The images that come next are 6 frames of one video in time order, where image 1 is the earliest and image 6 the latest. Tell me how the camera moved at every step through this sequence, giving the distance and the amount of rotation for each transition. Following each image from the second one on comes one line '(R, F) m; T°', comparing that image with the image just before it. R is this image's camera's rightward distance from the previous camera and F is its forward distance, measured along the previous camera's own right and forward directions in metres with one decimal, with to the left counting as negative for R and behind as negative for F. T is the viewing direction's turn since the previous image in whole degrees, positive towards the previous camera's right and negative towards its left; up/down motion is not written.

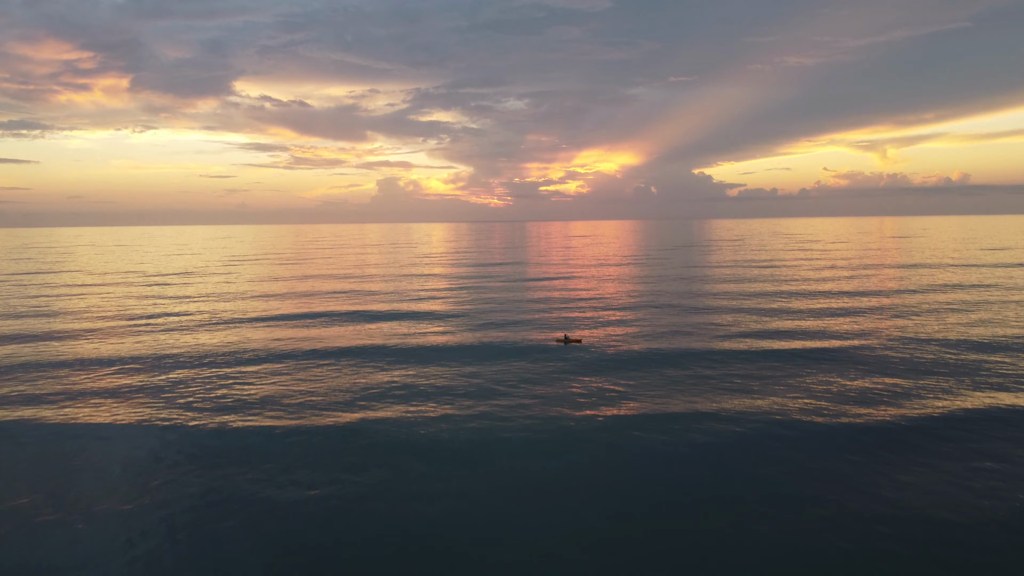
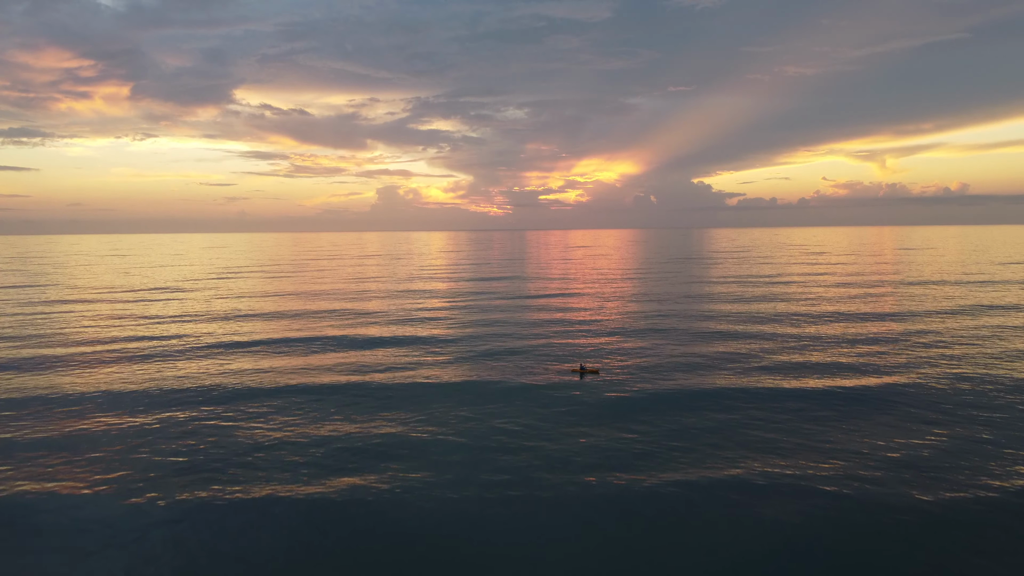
(-0.3, +1.9) m; 0°
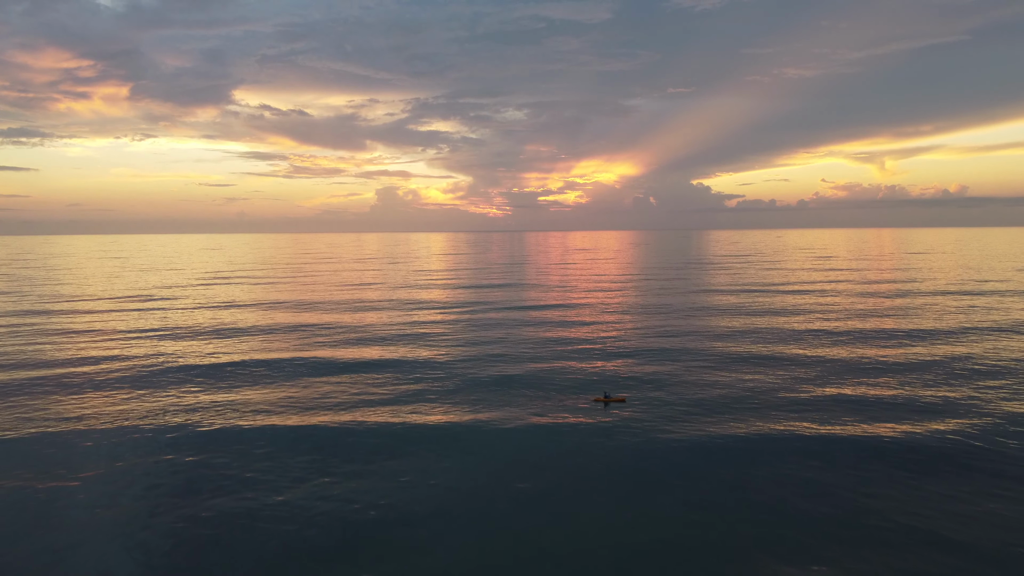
(-0.2, +3.1) m; 0°
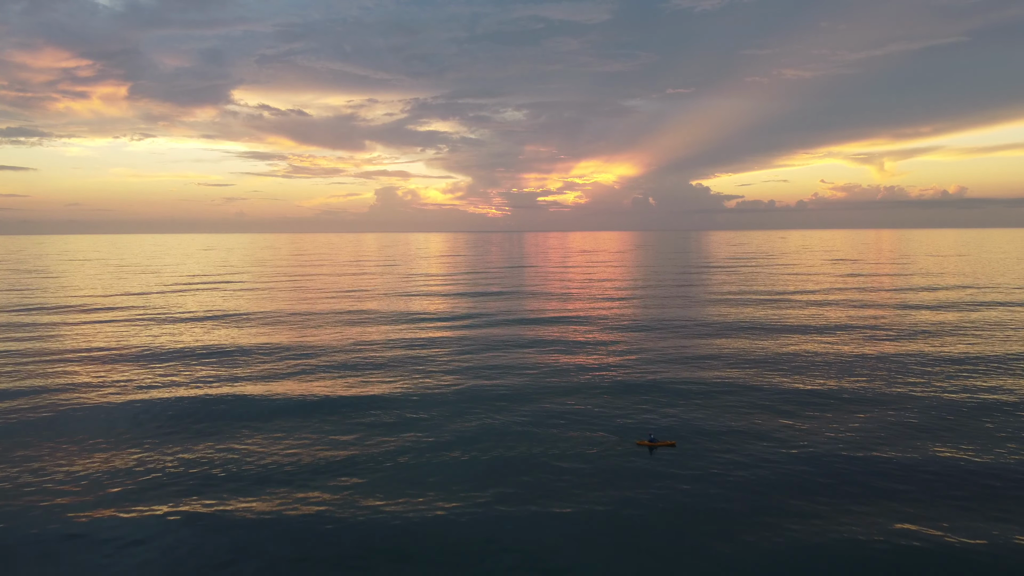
(-0.3, +4.1) m; 0°
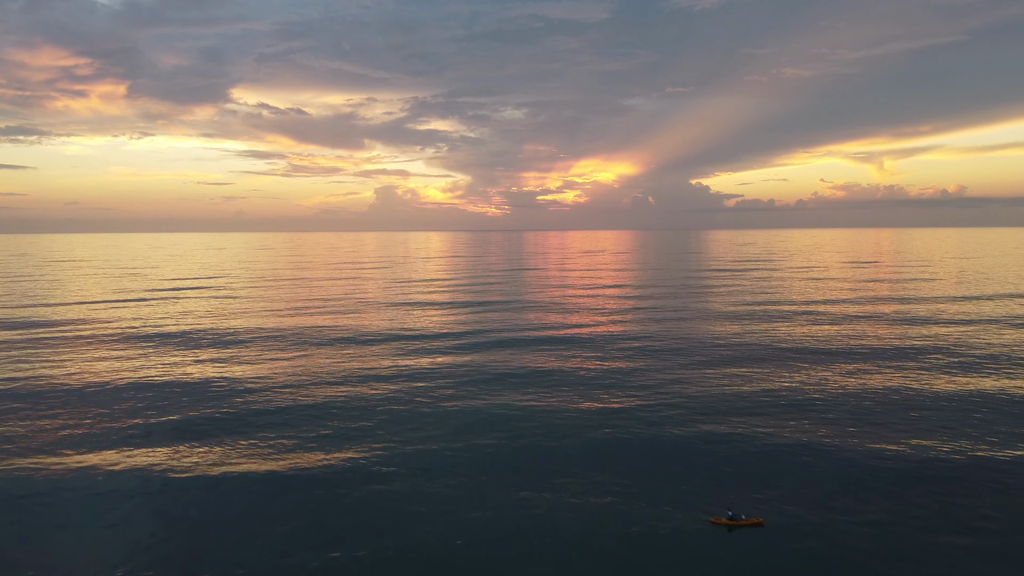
(-0.2, +5.0) m; 0°
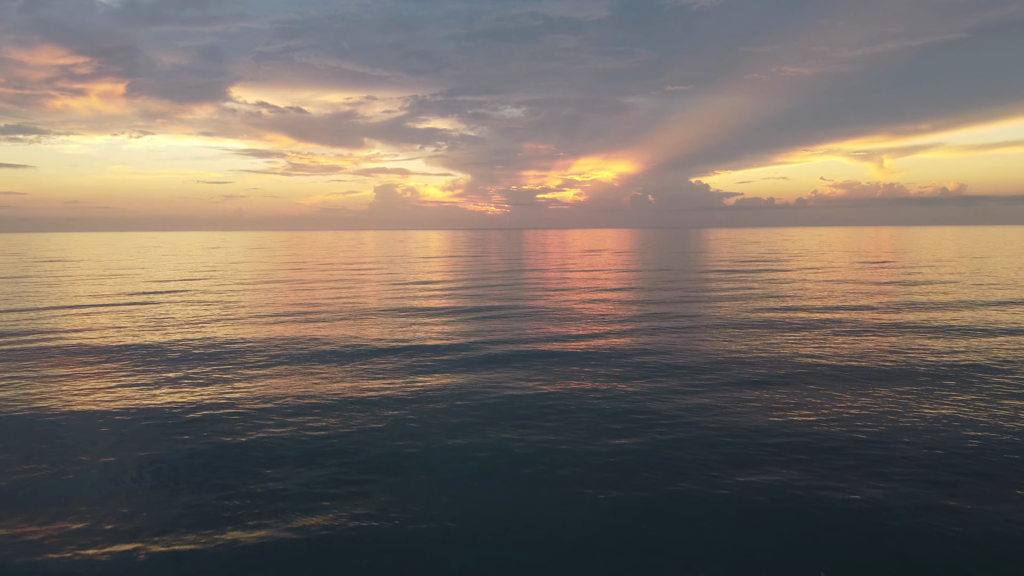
(-0.2, +4.4) m; 0°
